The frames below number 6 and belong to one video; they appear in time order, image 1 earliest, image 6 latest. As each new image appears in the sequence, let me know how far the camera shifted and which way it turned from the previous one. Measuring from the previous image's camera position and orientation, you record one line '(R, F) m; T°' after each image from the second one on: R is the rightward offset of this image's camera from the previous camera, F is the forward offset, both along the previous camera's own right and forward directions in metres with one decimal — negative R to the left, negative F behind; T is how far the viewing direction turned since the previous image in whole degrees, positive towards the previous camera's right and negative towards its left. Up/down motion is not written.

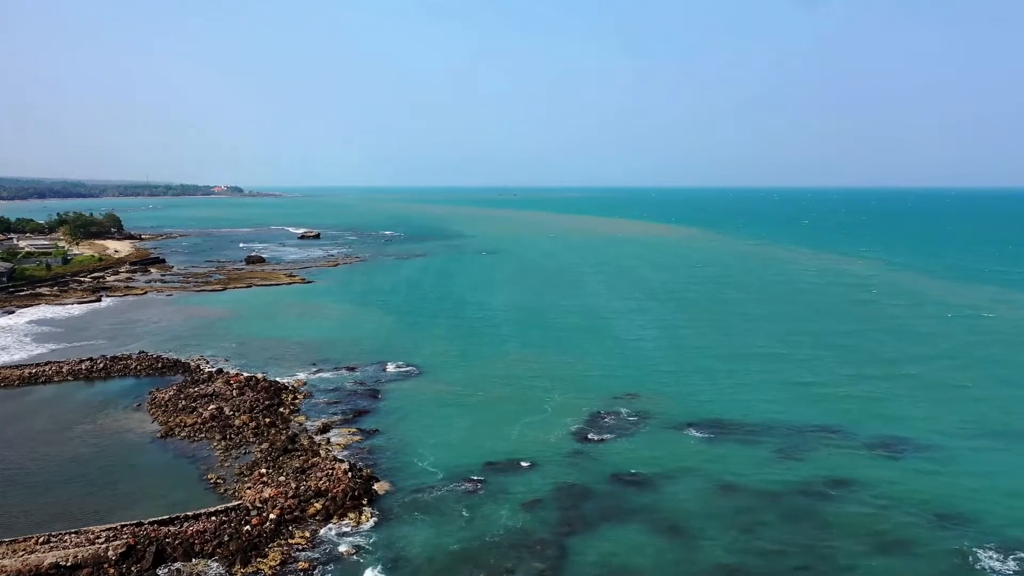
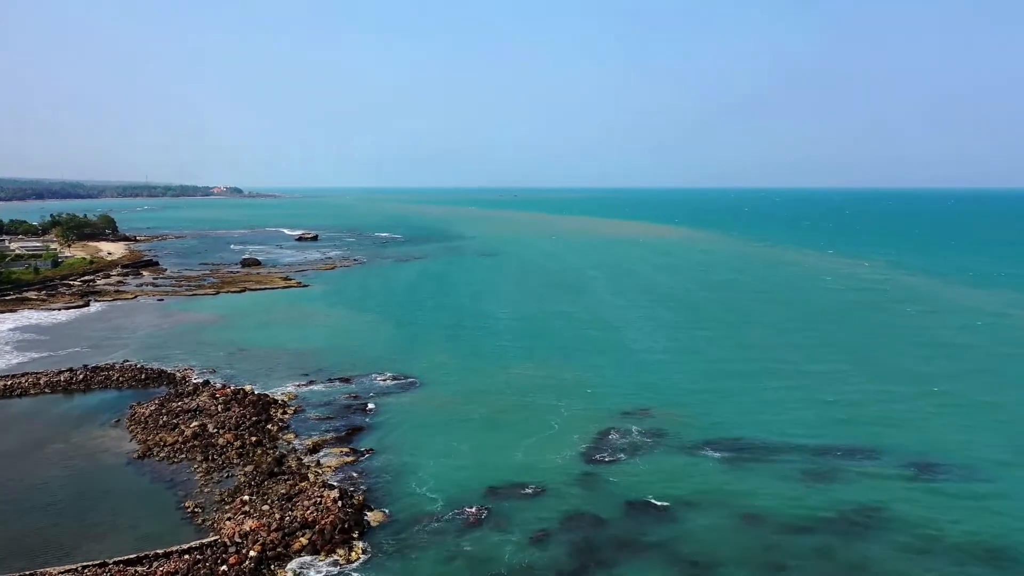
(-0.1, +1.8) m; 0°
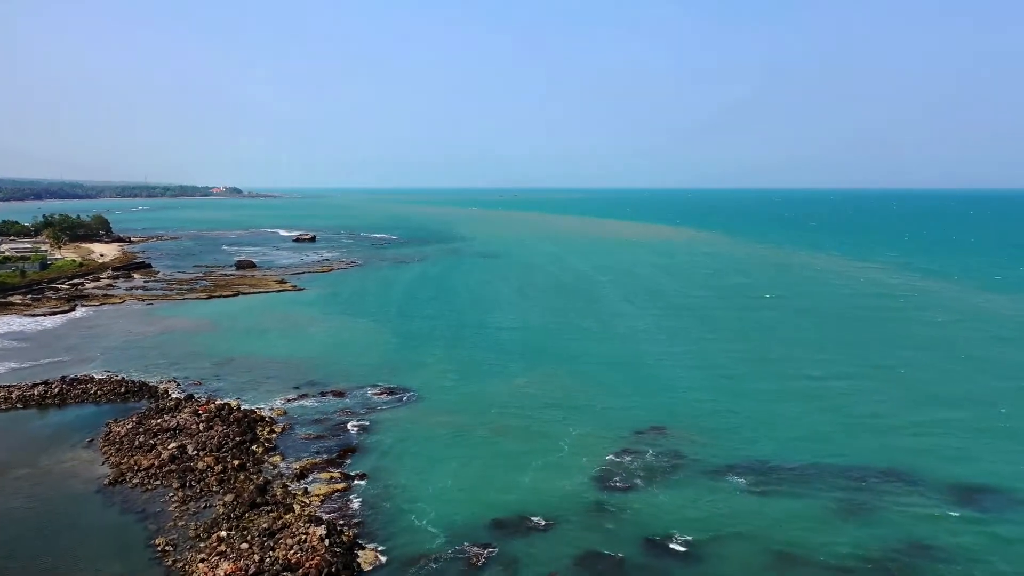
(-0.2, +2.1) m; 0°
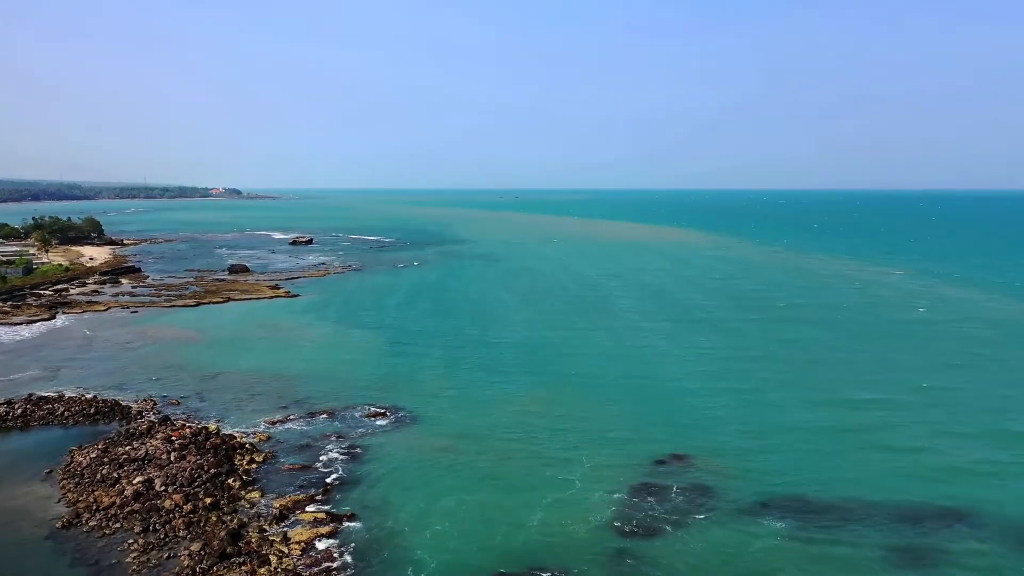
(-0.2, +2.6) m; 0°
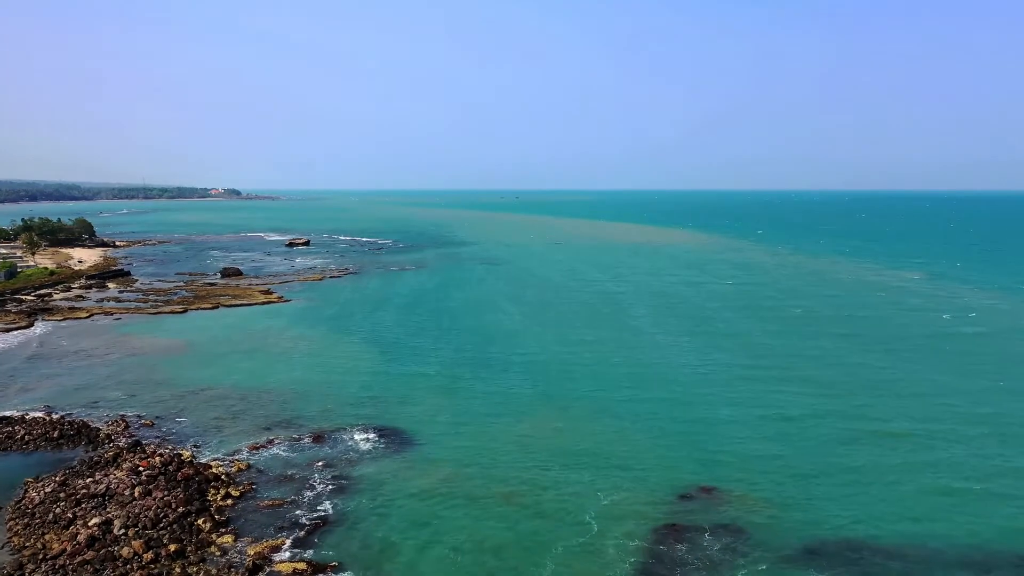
(-0.2, +2.6) m; 0°
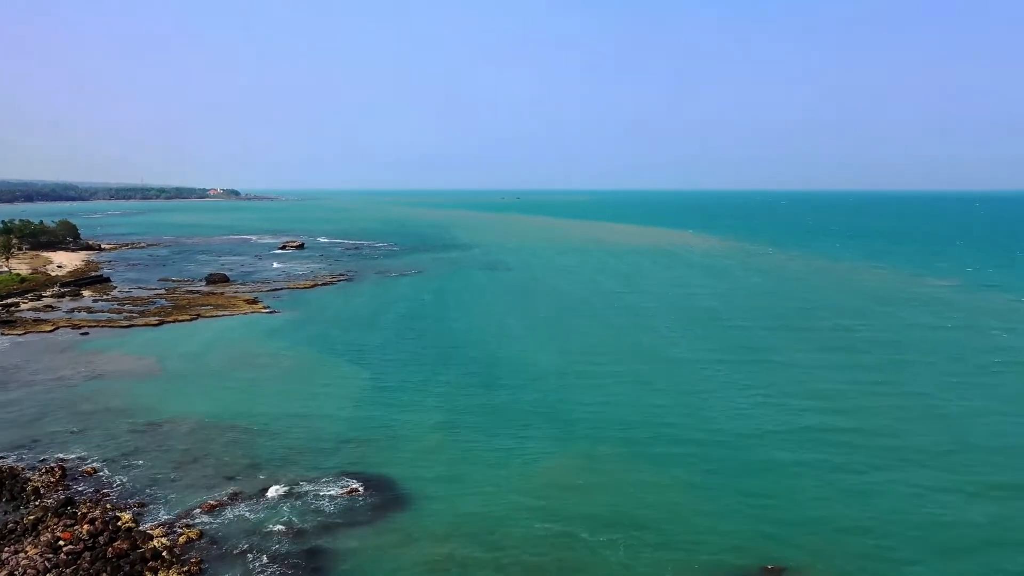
(-0.4, +4.5) m; 0°
